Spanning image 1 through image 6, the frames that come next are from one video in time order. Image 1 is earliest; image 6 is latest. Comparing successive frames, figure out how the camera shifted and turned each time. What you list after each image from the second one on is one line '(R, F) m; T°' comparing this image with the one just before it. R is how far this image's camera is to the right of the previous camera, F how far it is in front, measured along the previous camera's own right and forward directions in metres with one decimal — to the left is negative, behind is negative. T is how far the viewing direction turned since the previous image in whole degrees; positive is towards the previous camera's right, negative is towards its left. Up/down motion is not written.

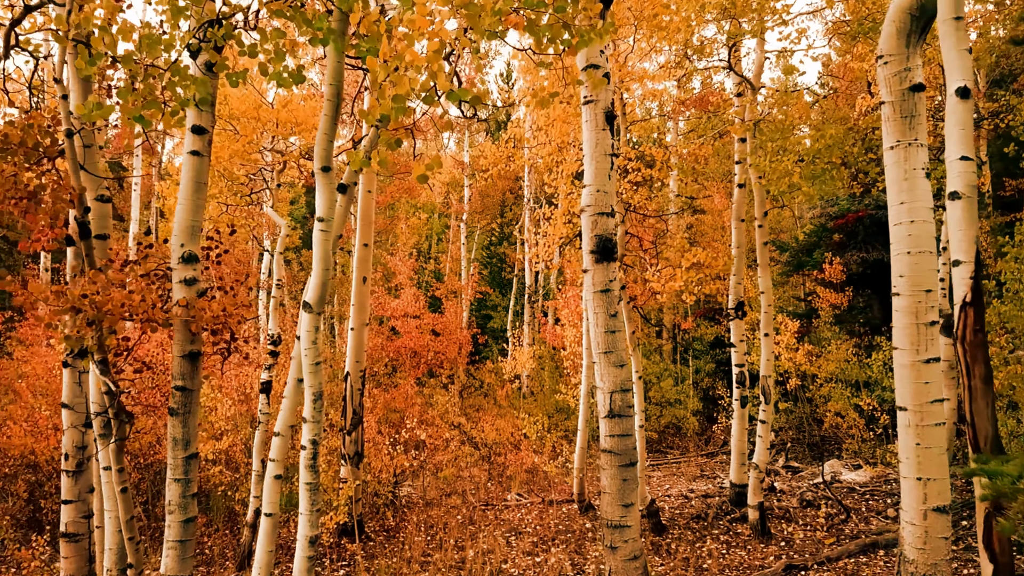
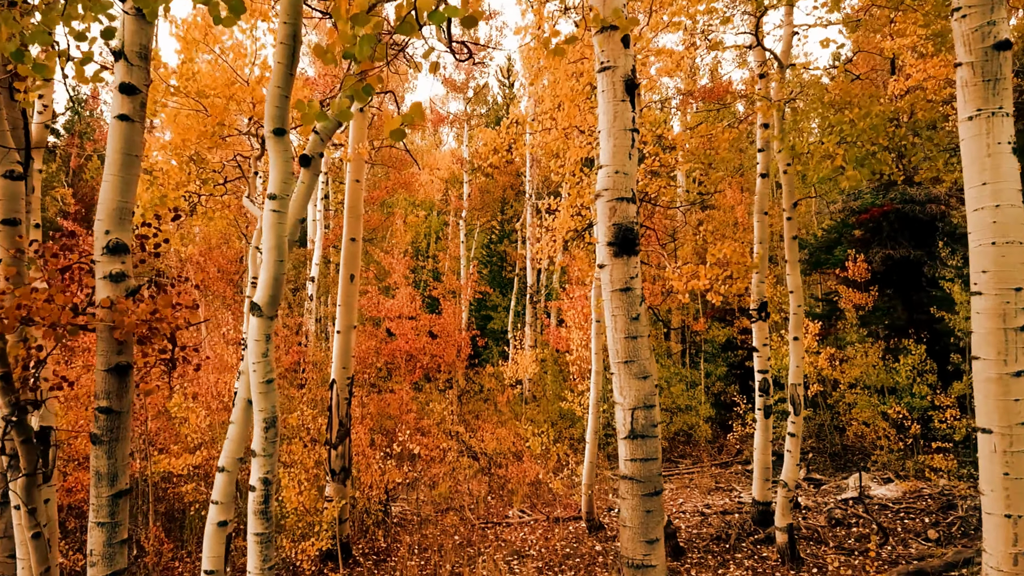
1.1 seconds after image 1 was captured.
(0.0, +0.8) m; 0°
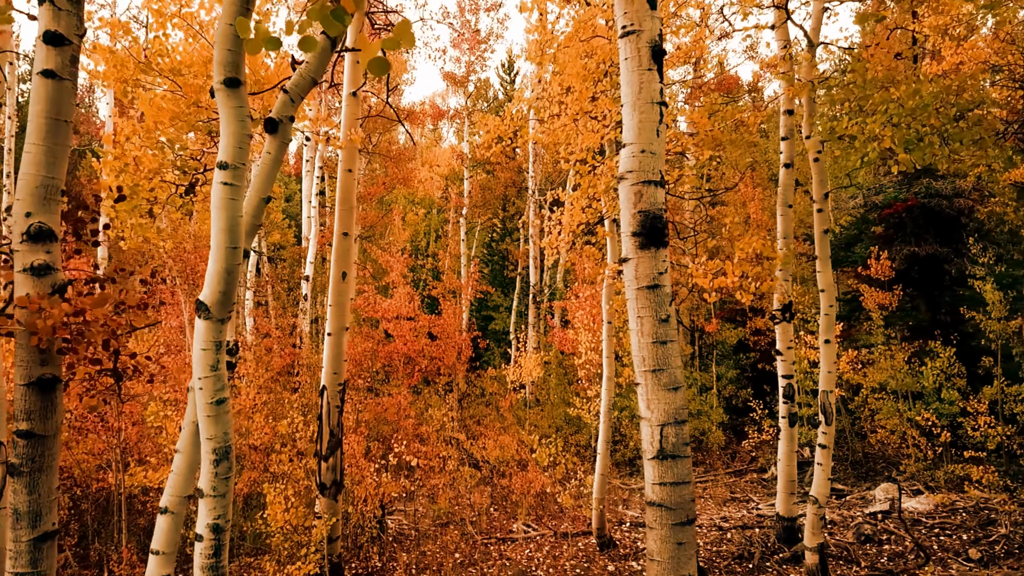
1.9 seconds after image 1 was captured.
(-0.1, +0.6) m; 0°
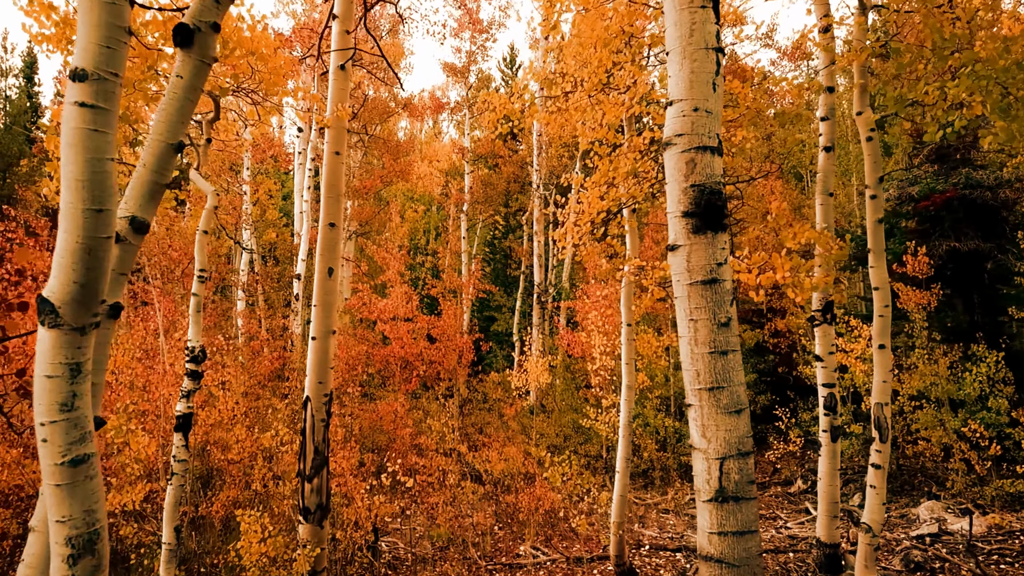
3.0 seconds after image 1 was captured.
(-0.1, +0.8) m; 0°
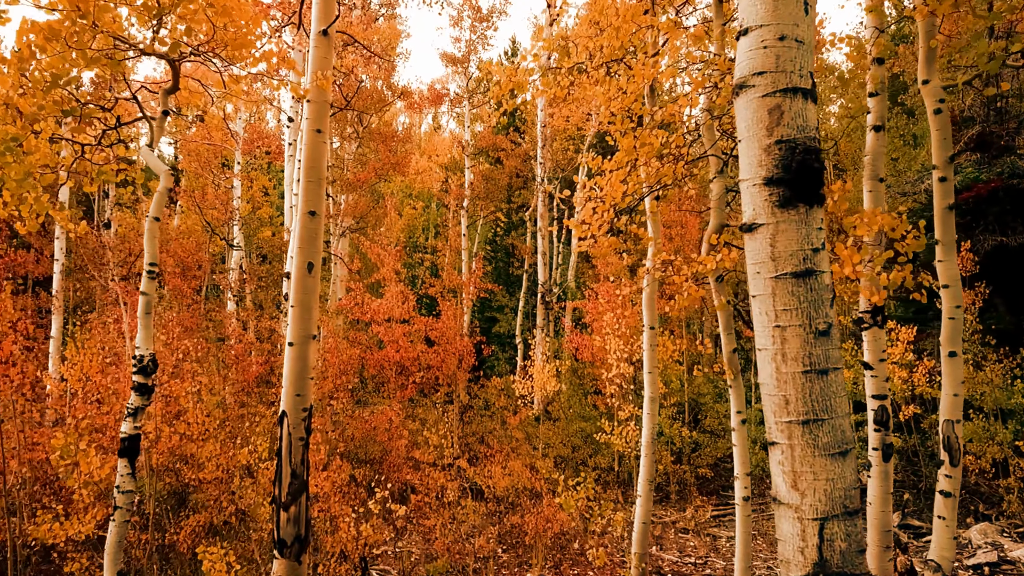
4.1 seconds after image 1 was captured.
(-0.1, +0.8) m; 0°
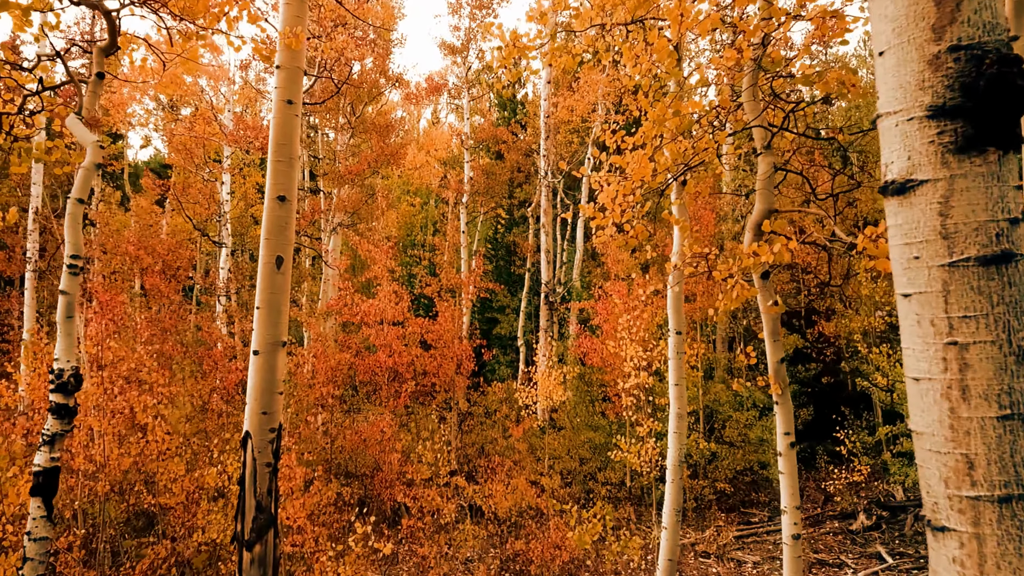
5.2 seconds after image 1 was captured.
(-0.1, +0.8) m; 0°
